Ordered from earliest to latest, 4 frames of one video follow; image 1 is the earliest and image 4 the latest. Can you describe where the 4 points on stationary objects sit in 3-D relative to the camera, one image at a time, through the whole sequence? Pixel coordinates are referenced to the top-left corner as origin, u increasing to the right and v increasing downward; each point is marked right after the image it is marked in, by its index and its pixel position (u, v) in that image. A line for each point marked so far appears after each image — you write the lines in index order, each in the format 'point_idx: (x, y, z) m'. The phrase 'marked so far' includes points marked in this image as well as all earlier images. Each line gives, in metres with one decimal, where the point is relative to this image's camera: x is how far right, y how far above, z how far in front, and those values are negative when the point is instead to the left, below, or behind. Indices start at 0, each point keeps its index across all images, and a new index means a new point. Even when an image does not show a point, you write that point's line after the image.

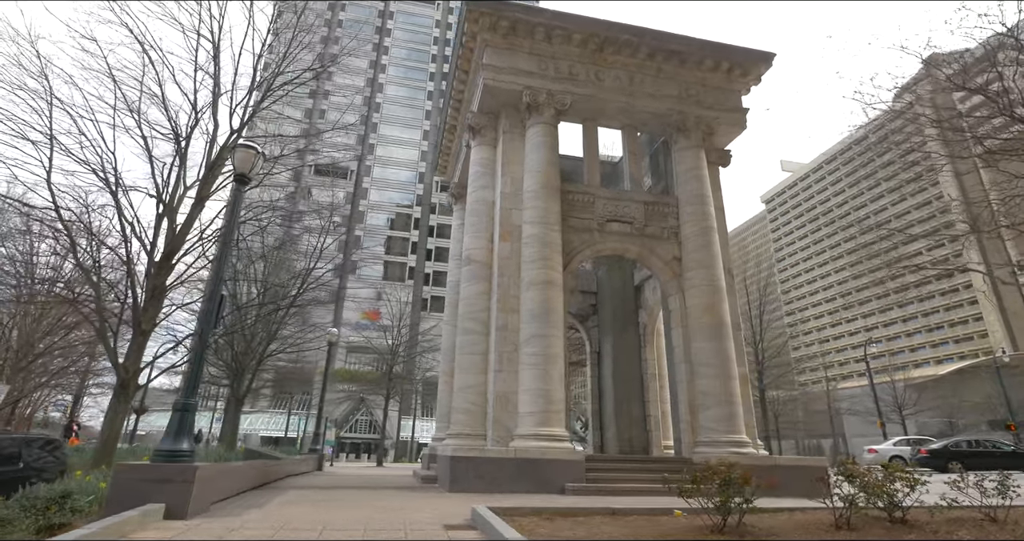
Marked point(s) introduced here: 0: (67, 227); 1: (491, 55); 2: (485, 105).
0: (-9.0, +0.9, +10.7) m
1: (-0.6, +6.2, +15.3) m
2: (-0.8, +5.0, +16.1) m
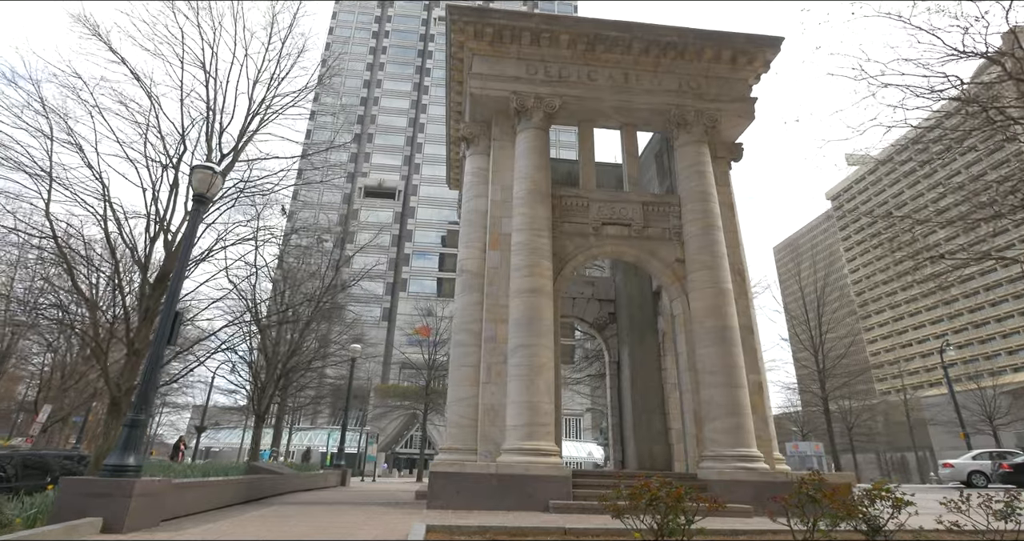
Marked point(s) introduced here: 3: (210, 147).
0: (-9.6, +0.4, +11.4) m
1: (-1.0, +5.9, +15.2) m
2: (-1.1, +4.7, +16.0) m
3: (-7.9, +3.2, +13.7) m
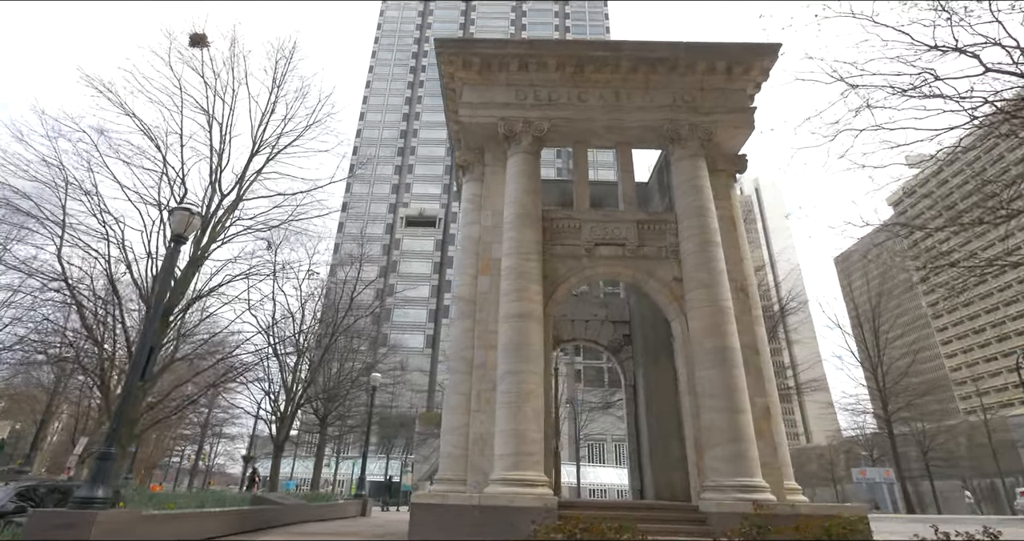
0: (-10.1, -0.5, +12.2) m
1: (-1.3, +5.2, +15.4) m
2: (-1.3, +3.9, +16.2) m
3: (-8.2, +2.2, +14.4) m
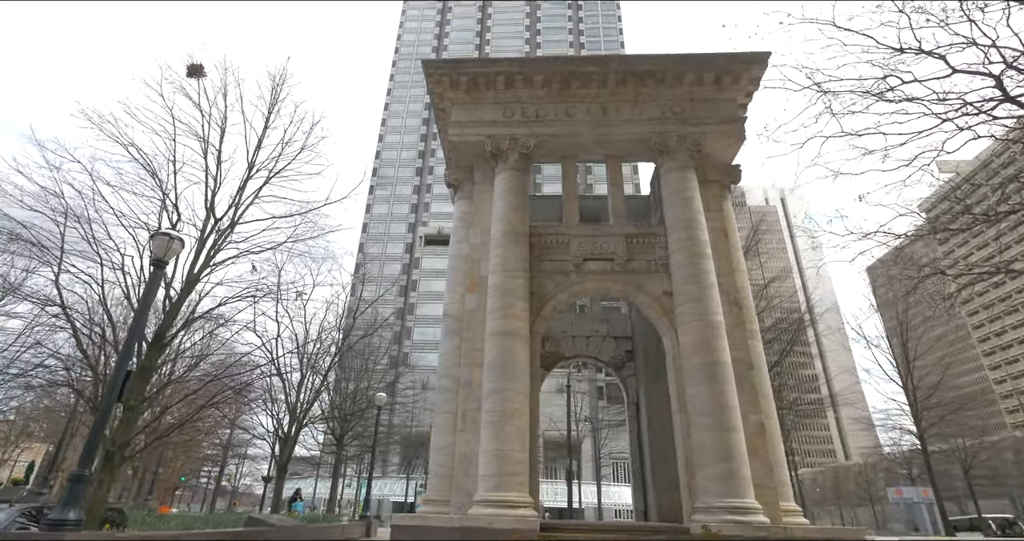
0: (-10.5, -1.1, +12.6) m
1: (-1.7, +4.7, +15.6) m
2: (-1.6, +3.4, +16.3) m
3: (-8.6, +1.6, +14.8) m
